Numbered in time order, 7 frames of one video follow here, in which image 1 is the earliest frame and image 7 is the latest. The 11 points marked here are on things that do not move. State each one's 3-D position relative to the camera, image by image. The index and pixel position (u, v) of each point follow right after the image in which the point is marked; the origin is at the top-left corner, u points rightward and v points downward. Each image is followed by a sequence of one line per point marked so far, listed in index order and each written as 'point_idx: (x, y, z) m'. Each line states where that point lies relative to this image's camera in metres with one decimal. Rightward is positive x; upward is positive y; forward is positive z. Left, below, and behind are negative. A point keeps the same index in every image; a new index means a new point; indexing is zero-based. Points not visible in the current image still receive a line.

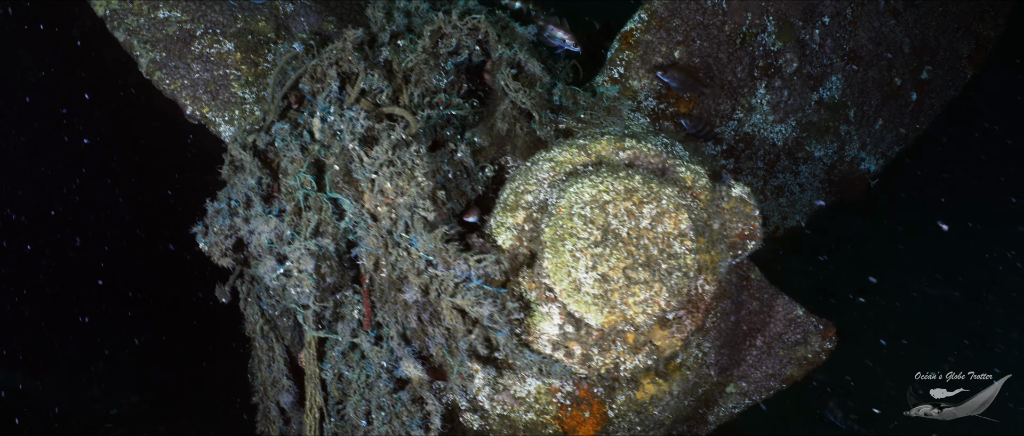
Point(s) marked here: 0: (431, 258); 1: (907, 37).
0: (-0.4, -0.2, +2.4) m
1: (+3.4, +1.6, +4.6) m
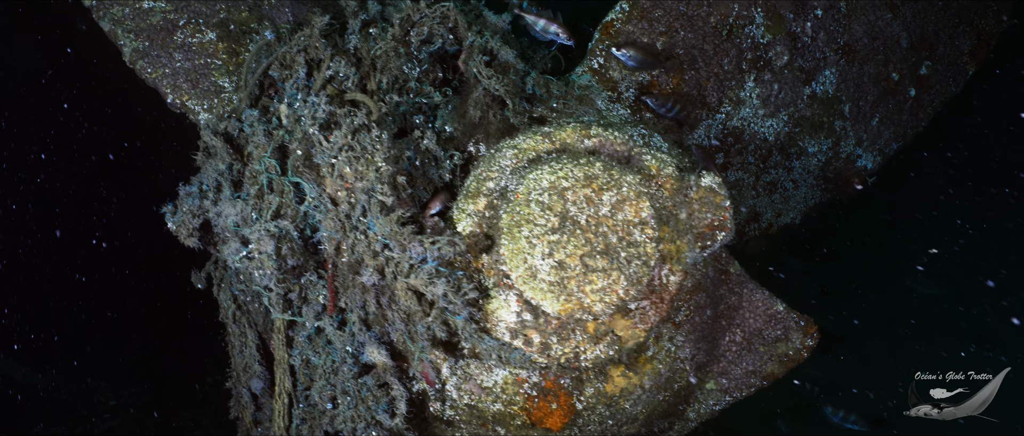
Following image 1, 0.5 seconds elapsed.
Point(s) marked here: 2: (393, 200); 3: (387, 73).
0: (-0.6, -0.1, +2.4) m
1: (+3.3, +1.6, +4.5) m
2: (-0.6, +0.1, +2.4) m
3: (-0.7, +0.8, +2.8) m
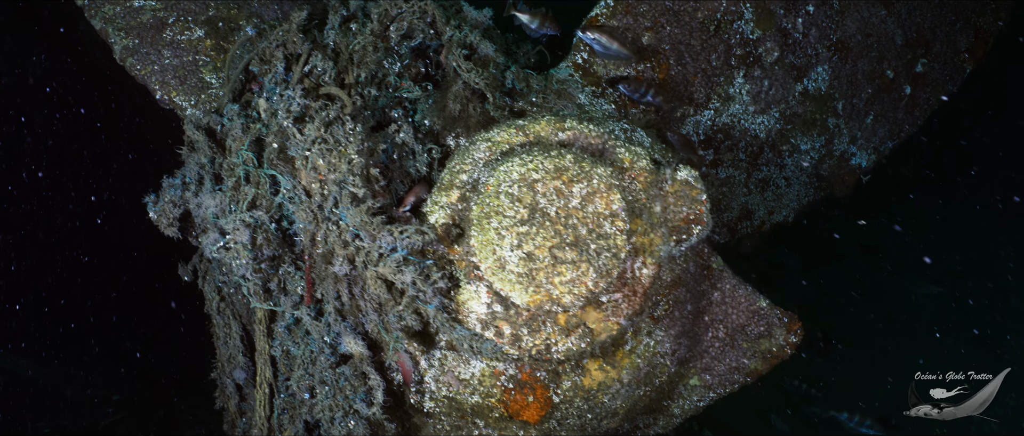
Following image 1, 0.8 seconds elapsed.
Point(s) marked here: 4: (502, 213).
0: (-0.7, -0.1, +2.5) m
1: (+3.2, +1.6, +4.5) m
2: (-0.7, +0.1, +2.5) m
3: (-0.8, +0.8, +2.8) m
4: (0.0, 0.0, +2.4) m
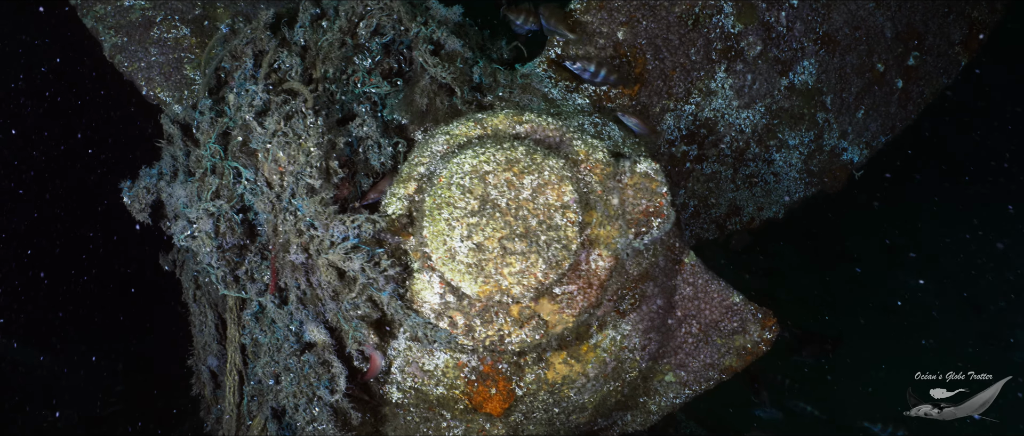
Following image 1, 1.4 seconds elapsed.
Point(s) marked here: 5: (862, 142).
0: (-0.9, 0.0, +2.5) m
1: (+3.1, +1.6, +4.4) m
2: (-0.9, +0.2, +2.5) m
3: (-1.0, +0.8, +2.9) m
4: (-0.3, +0.1, +2.4) m
5: (+3.0, +0.6, +4.6) m
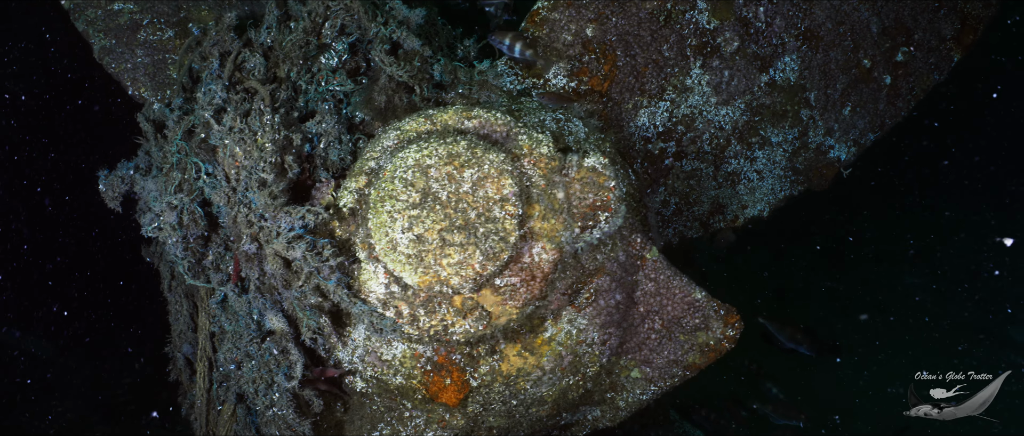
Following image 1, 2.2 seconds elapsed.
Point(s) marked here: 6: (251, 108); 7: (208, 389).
0: (-1.2, 0.0, +2.6) m
1: (+2.9, +1.6, +4.3) m
2: (-1.2, +0.2, +2.6) m
3: (-1.2, +0.9, +3.0) m
4: (-0.5, +0.1, +2.5) m
5: (+2.8, +0.7, +4.5) m
6: (-1.3, +0.6, +2.7) m
7: (-1.8, -1.0, +3.2) m
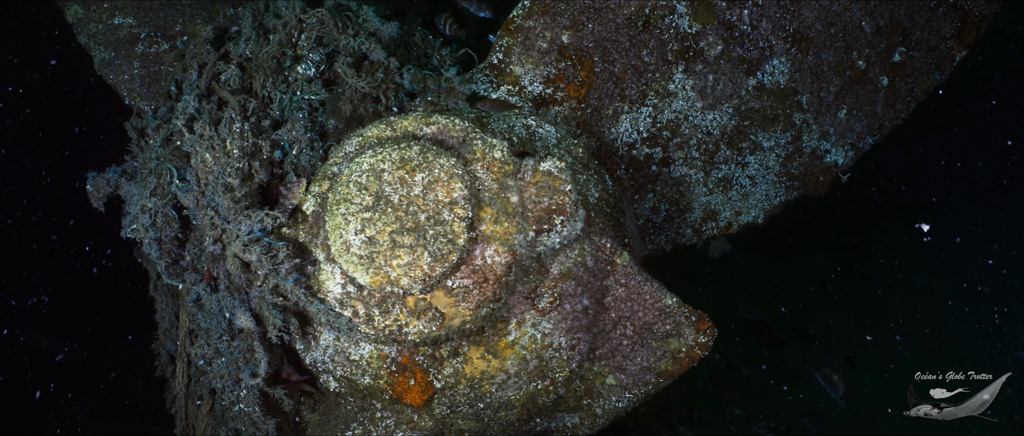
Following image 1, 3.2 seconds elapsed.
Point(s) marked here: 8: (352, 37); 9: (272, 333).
0: (-1.5, 0.0, +2.8) m
1: (+2.8, +1.6, +4.2) m
2: (-1.4, +0.2, +2.8) m
3: (-1.4, +0.9, +3.1) m
4: (-0.8, +0.1, +2.6) m
5: (+2.7, +0.6, +4.3) m
6: (-1.6, +0.6, +2.8) m
7: (-2.0, -1.0, +3.3) m
8: (-0.9, +1.1, +3.2) m
9: (-1.3, -0.7, +3.0) m
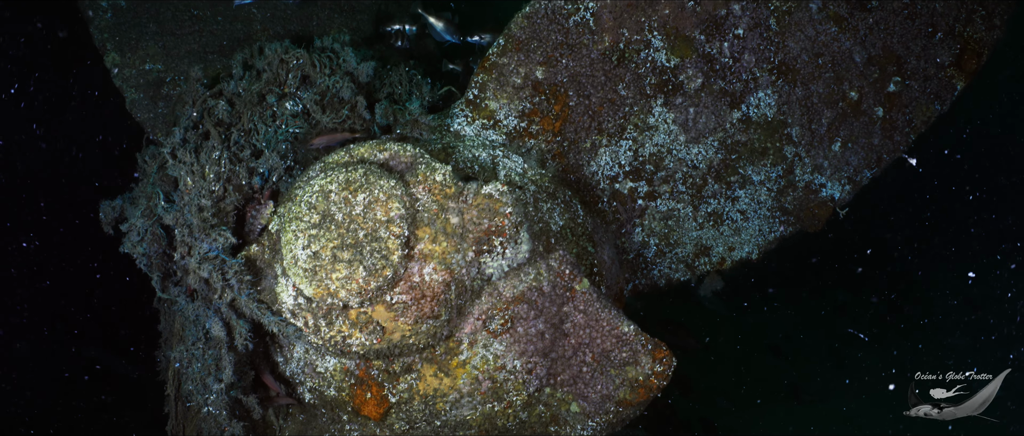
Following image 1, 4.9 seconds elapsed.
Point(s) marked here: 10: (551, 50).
0: (-1.8, -0.1, +3.1) m
1: (+2.7, +1.3, +4.1) m
2: (-1.7, +0.1, +3.1) m
3: (-1.7, +0.7, +3.5) m
4: (-1.1, 0.0, +2.8) m
5: (+2.6, +0.3, +4.2) m
6: (-1.8, +0.4, +3.2) m
7: (-2.3, -1.2, +3.6) m
8: (-1.2, +1.0, +3.6) m
9: (-1.6, -0.8, +3.2) m
10: (+0.3, +1.3, +4.0) m
